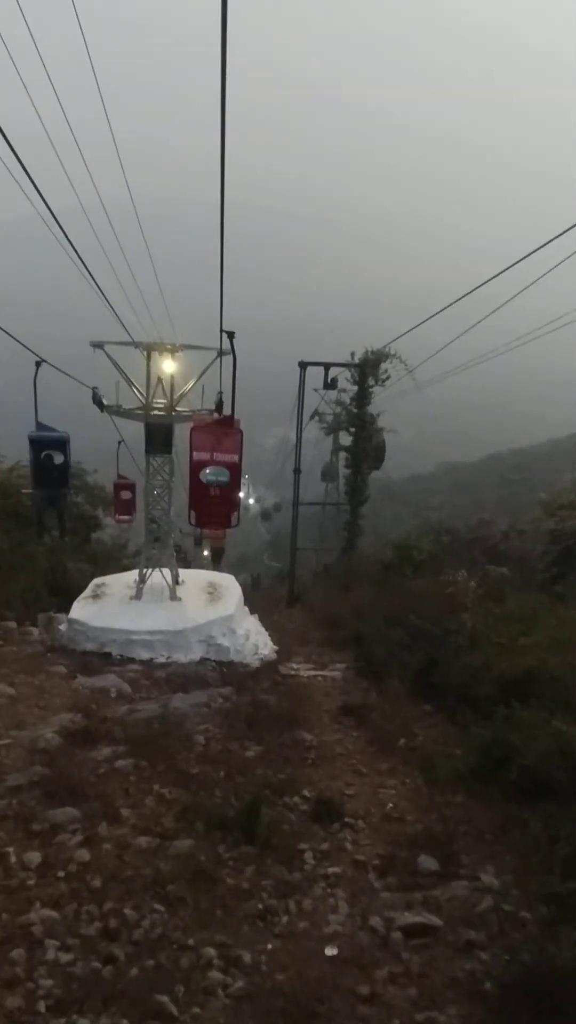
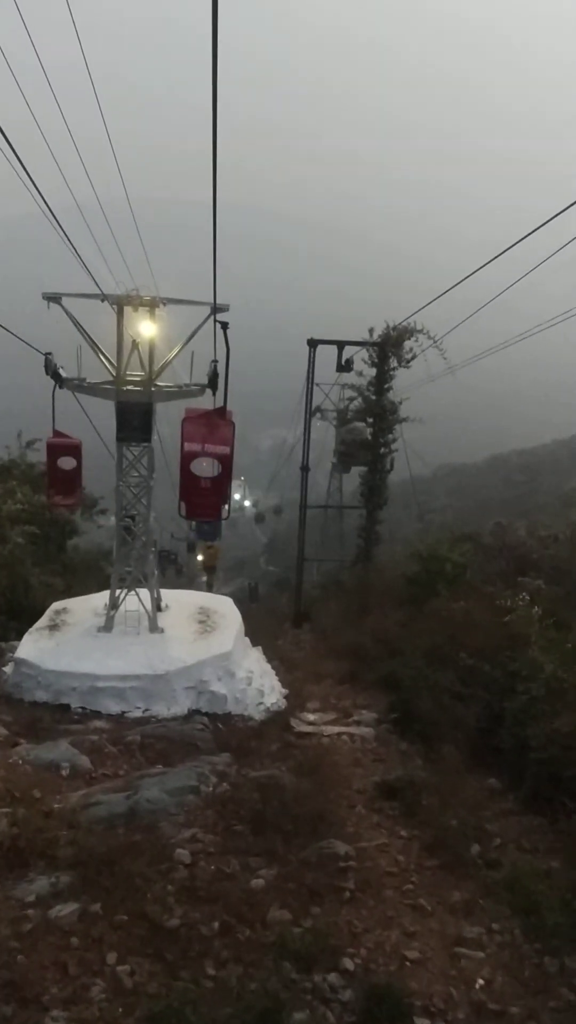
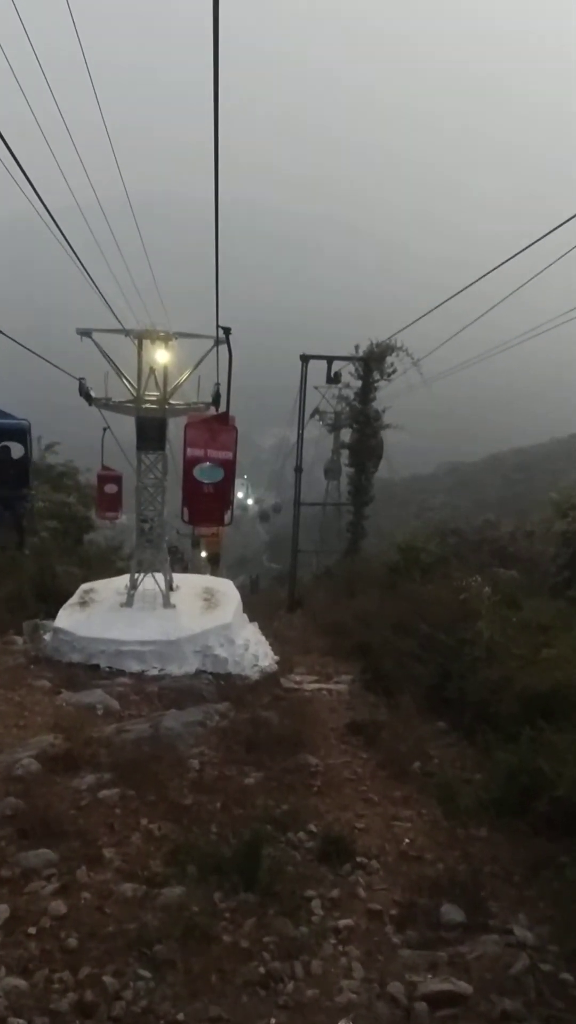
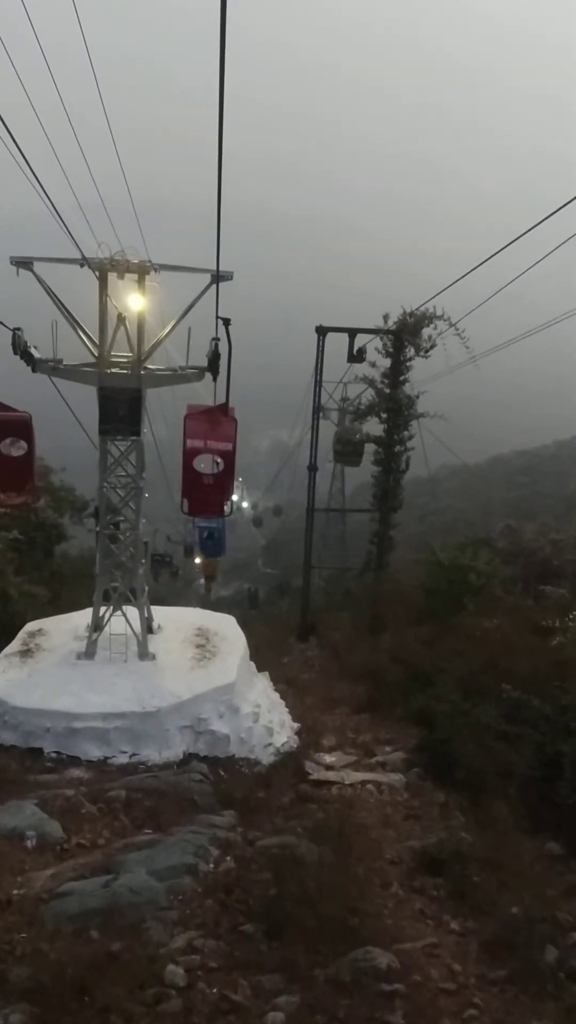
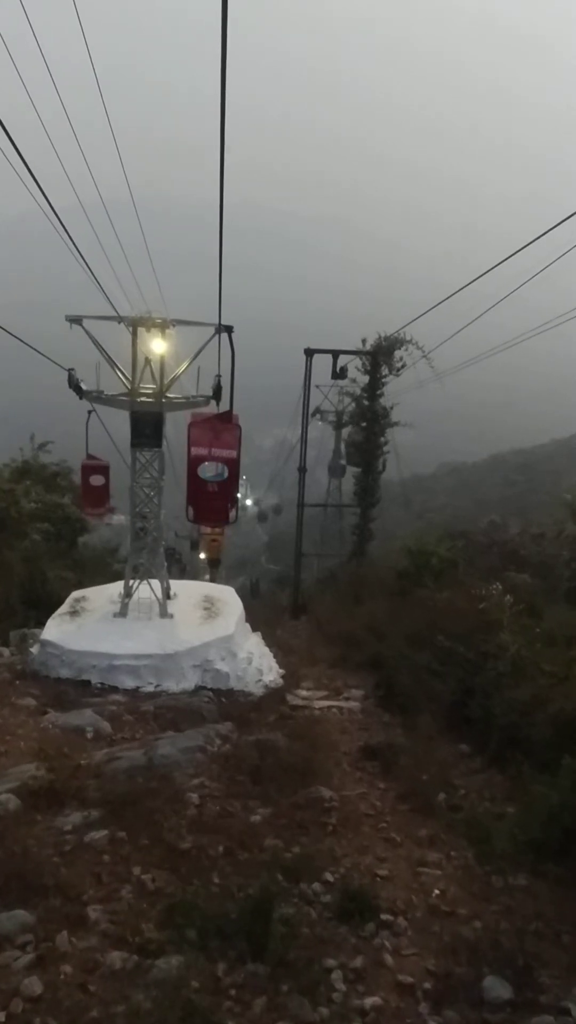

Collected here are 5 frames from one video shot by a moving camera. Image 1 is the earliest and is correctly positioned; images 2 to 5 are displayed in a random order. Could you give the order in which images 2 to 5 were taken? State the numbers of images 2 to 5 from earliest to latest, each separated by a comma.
3, 5, 2, 4
